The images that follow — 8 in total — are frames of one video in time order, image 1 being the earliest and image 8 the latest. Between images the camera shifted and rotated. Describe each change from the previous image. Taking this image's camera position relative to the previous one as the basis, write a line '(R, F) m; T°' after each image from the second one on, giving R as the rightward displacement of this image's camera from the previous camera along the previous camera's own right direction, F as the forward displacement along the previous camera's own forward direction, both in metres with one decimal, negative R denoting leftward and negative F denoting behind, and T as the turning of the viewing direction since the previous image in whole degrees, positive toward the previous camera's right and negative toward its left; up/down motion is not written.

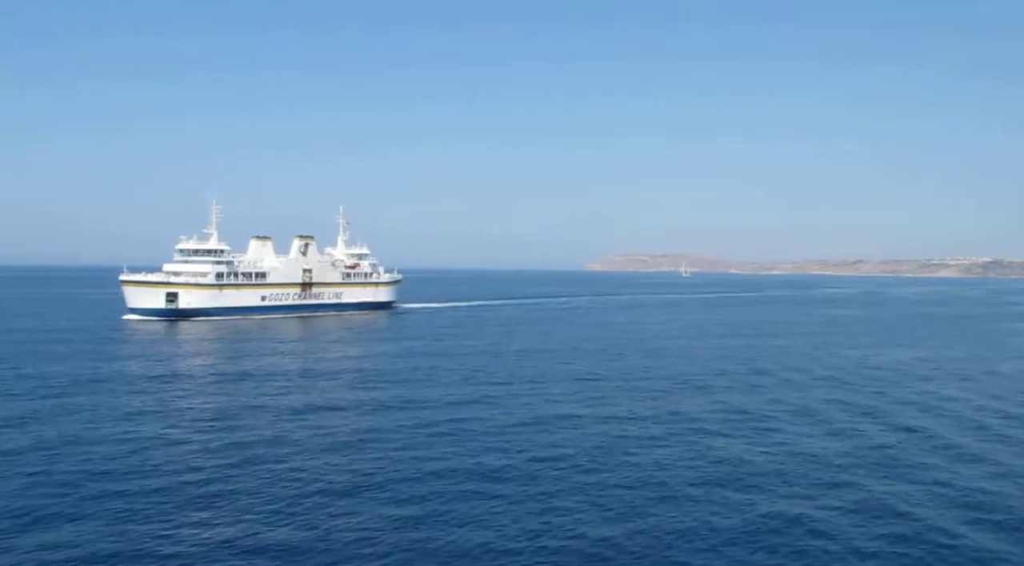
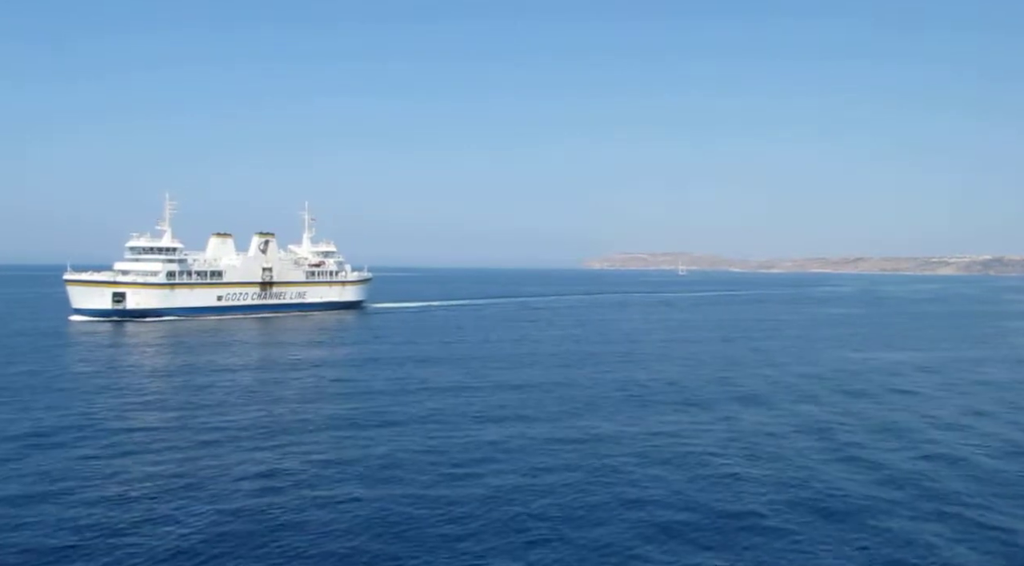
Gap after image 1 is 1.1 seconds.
(+2.2, +2.6) m; 0°
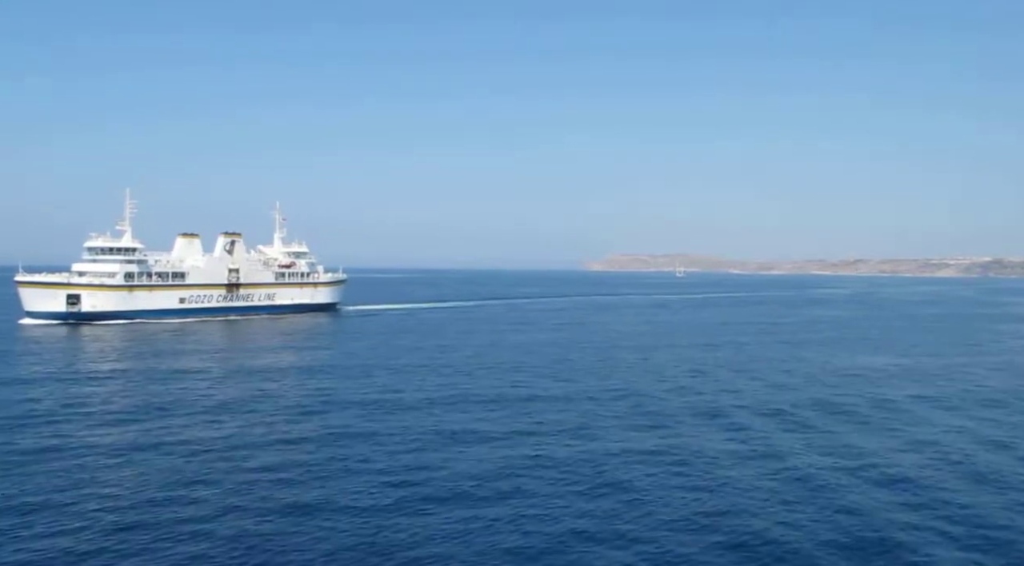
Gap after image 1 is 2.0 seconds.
(+1.7, +2.1) m; 0°
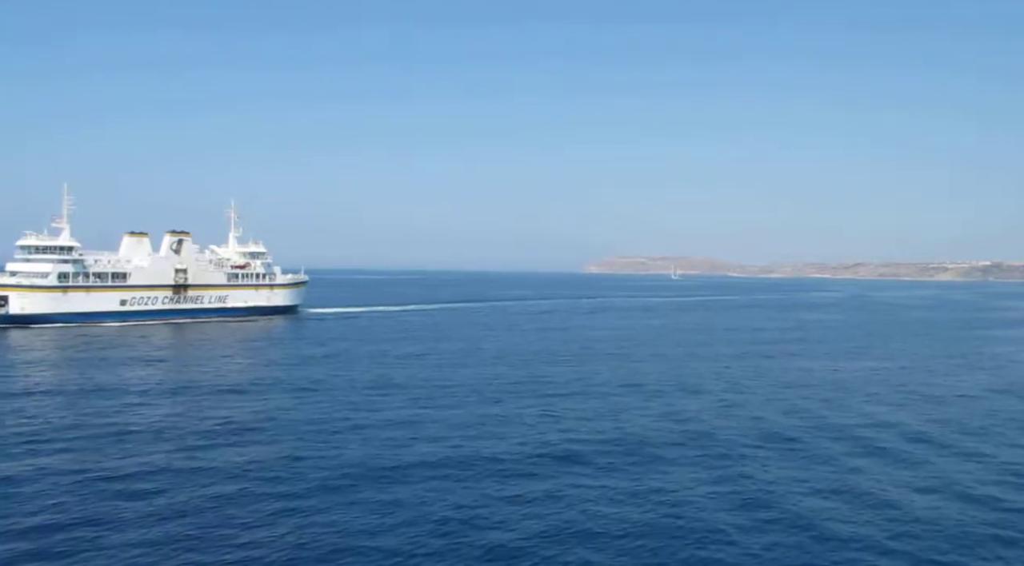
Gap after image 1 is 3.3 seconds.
(+2.4, +3.0) m; 0°
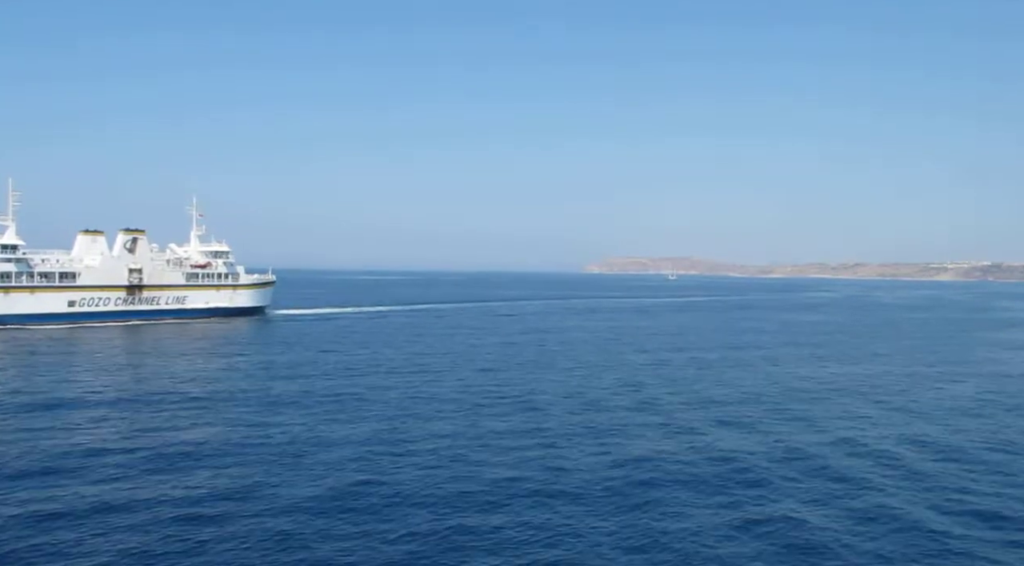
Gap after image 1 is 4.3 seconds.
(+1.9, +2.4) m; 0°
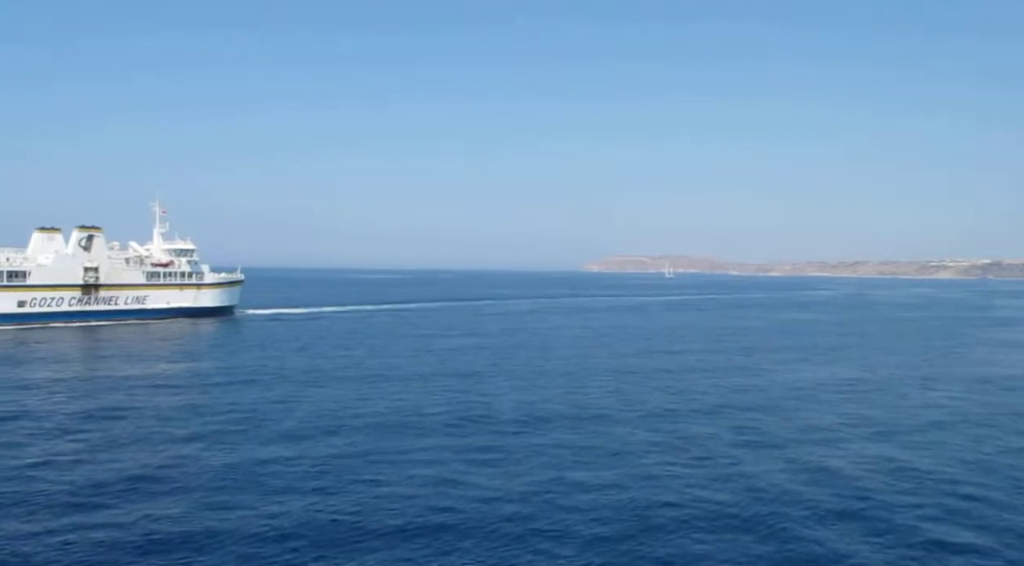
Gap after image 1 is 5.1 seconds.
(+1.7, +2.1) m; 0°
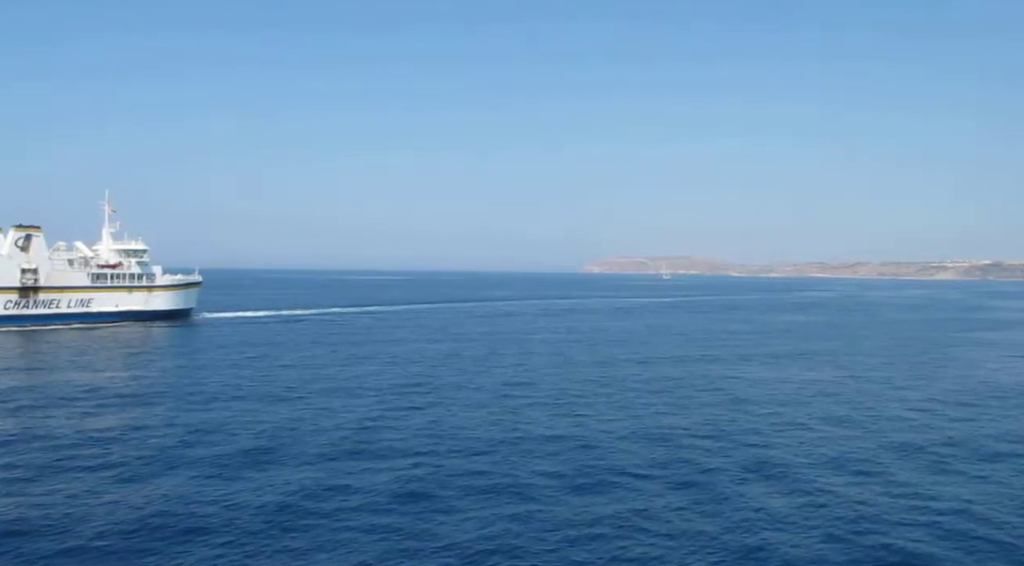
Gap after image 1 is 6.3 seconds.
(+2.1, +2.8) m; 0°
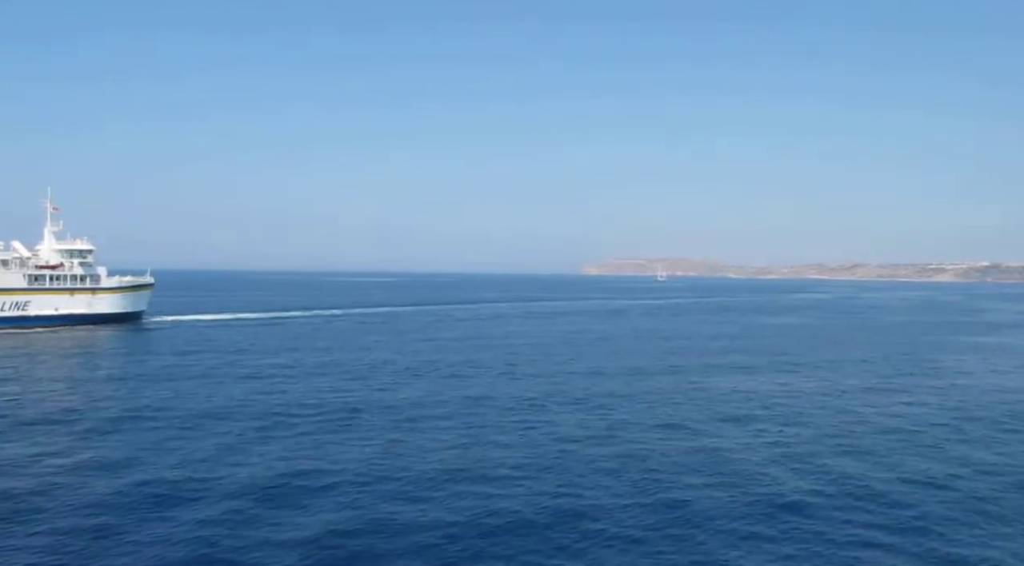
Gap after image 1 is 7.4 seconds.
(+2.1, +2.9) m; 0°
